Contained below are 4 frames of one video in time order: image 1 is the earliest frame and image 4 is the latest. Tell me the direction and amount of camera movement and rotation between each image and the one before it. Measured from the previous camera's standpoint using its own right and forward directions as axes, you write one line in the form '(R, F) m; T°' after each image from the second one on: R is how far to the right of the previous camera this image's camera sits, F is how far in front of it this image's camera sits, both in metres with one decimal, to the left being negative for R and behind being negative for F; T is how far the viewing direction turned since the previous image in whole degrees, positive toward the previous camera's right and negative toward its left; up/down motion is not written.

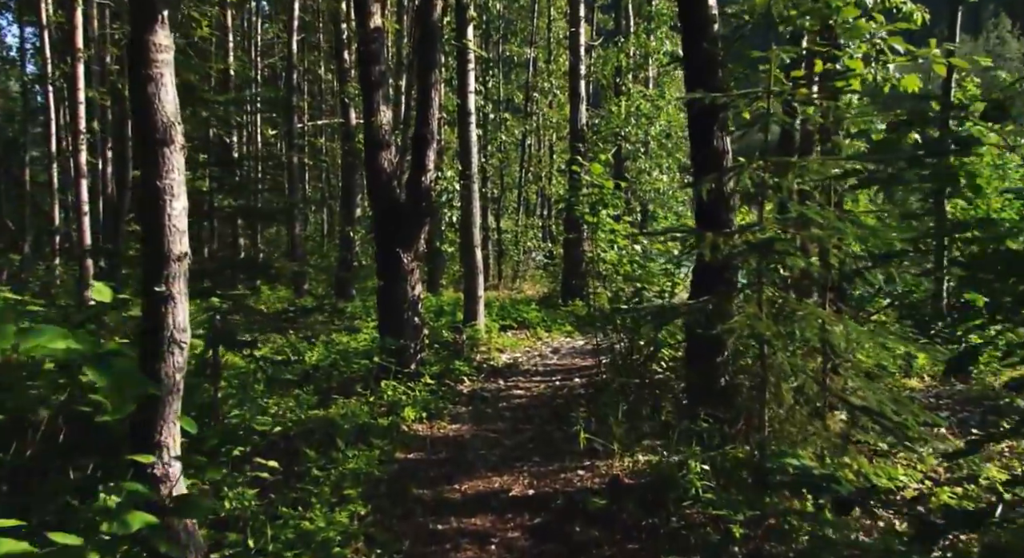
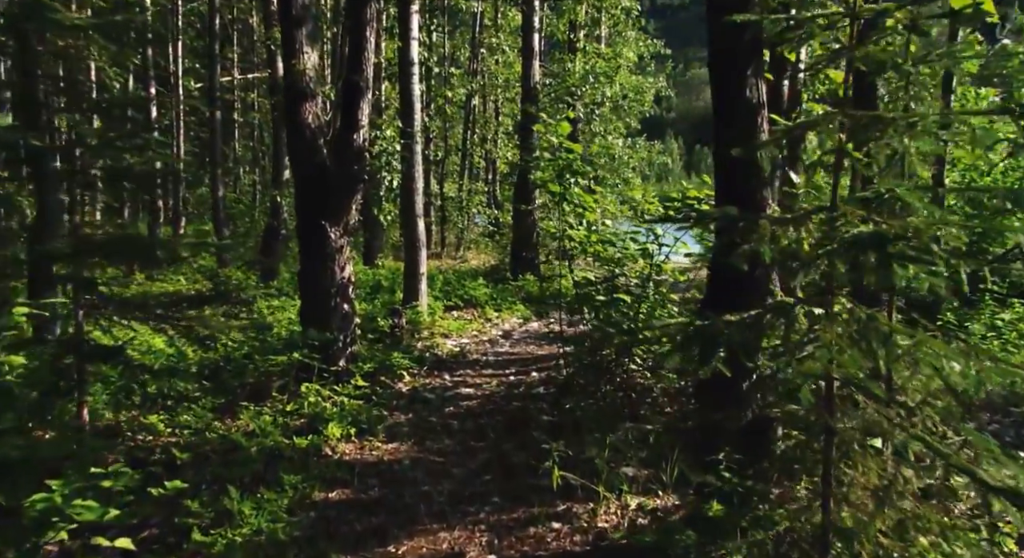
(-0.1, +2.1) m; +3°
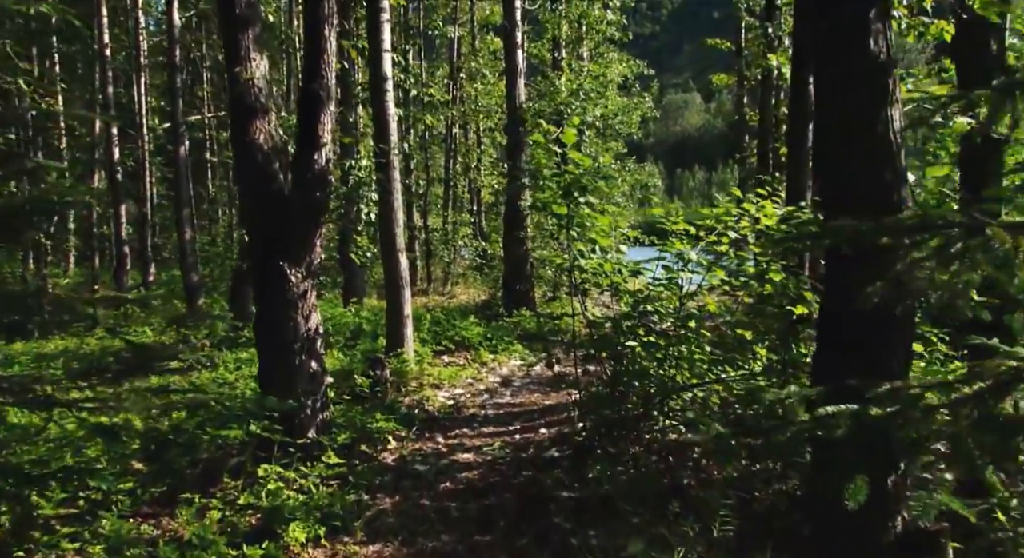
(-0.1, +1.9) m; +1°
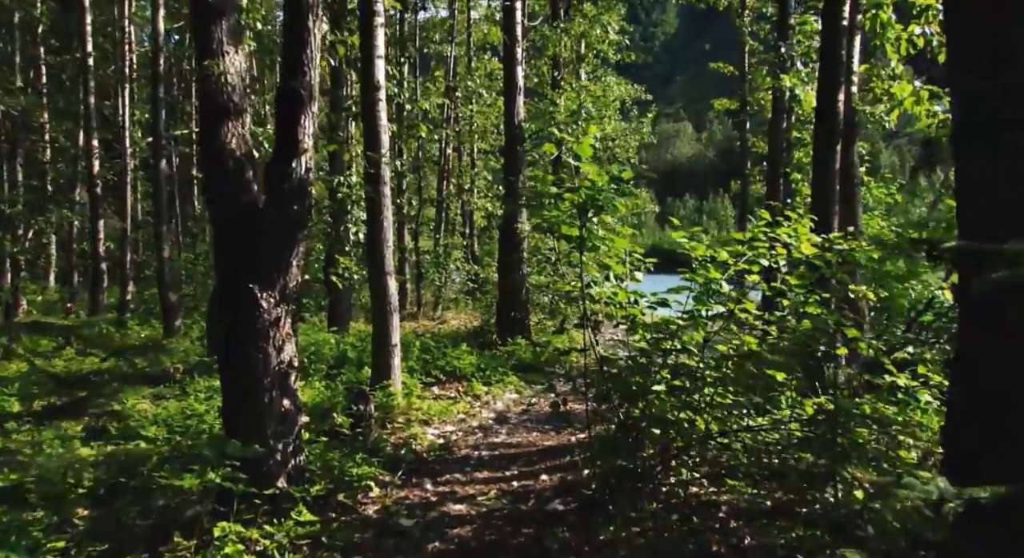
(-0.1, +1.1) m; +1°
